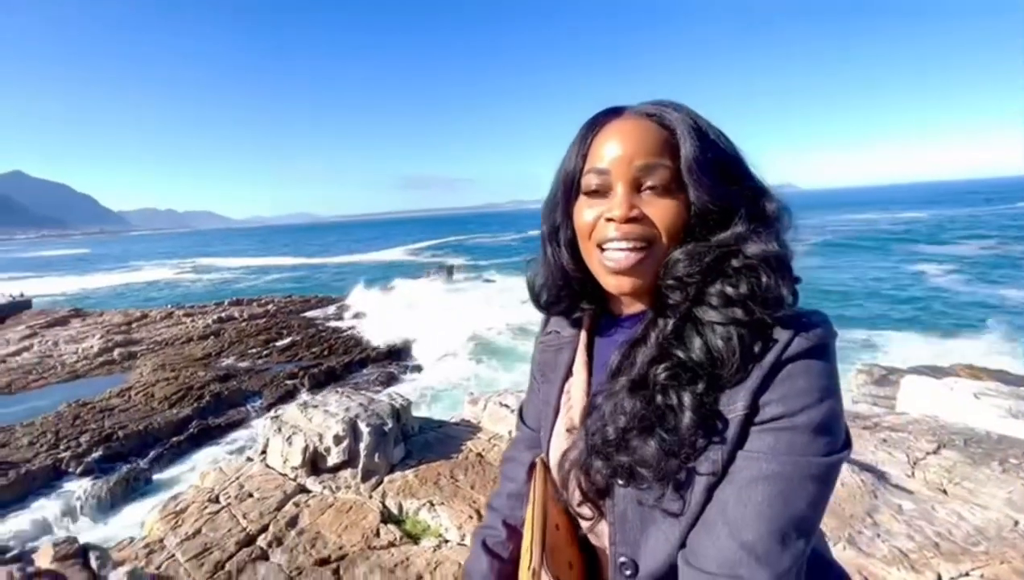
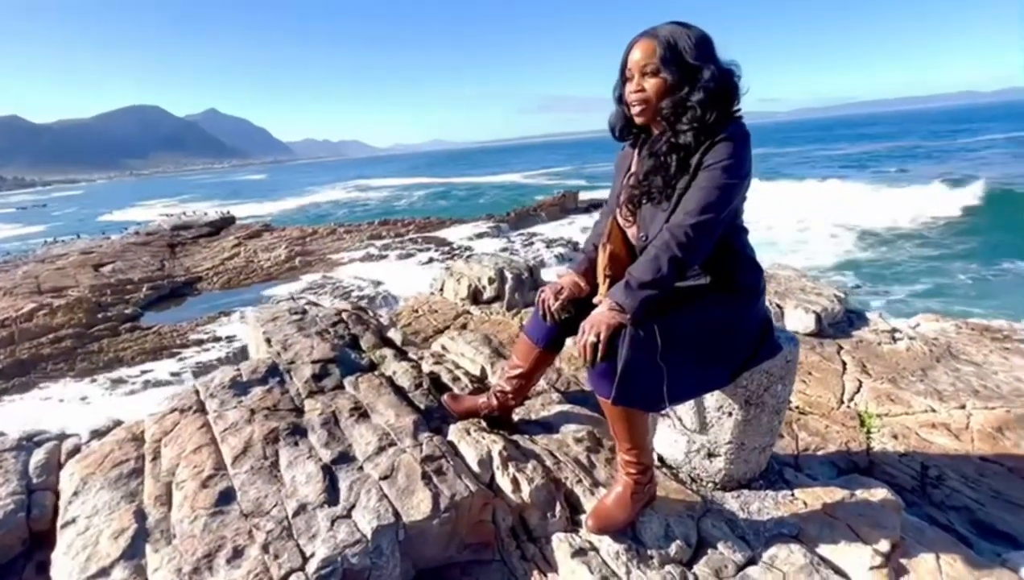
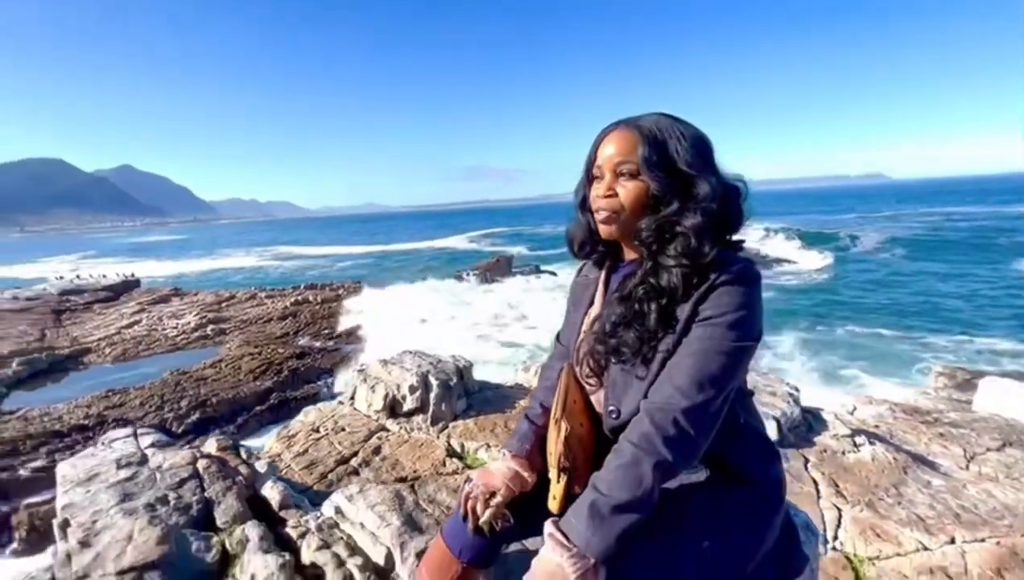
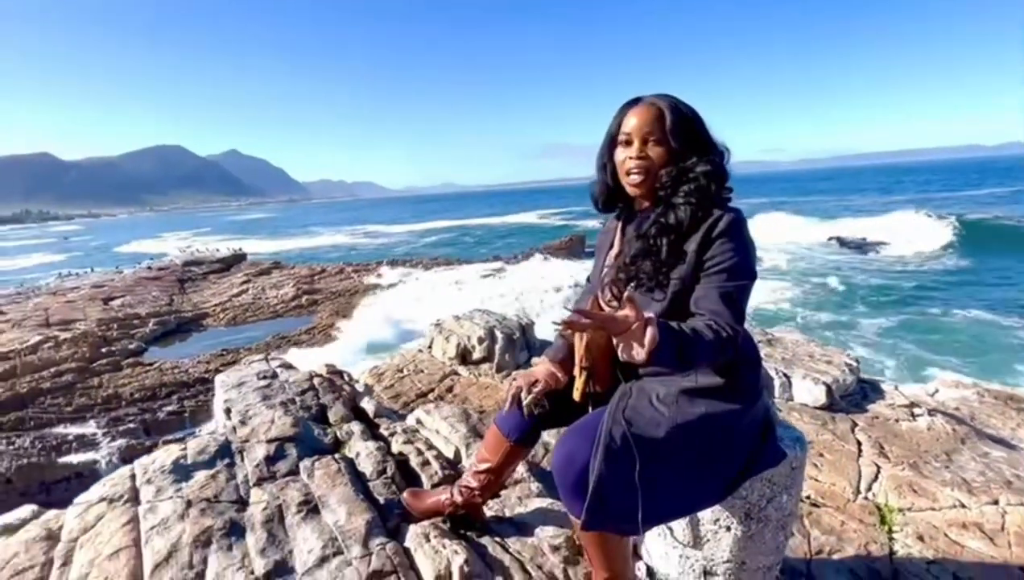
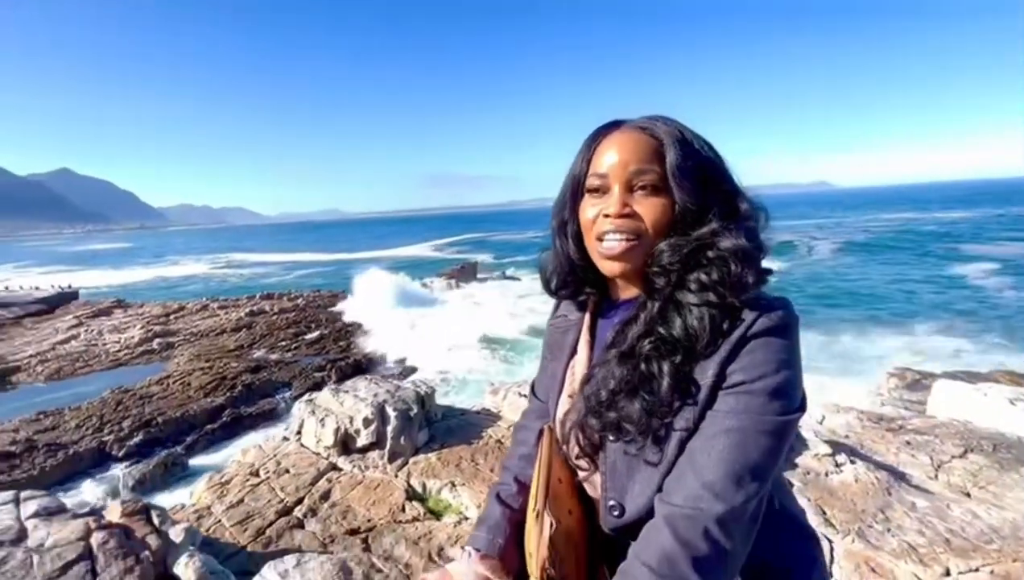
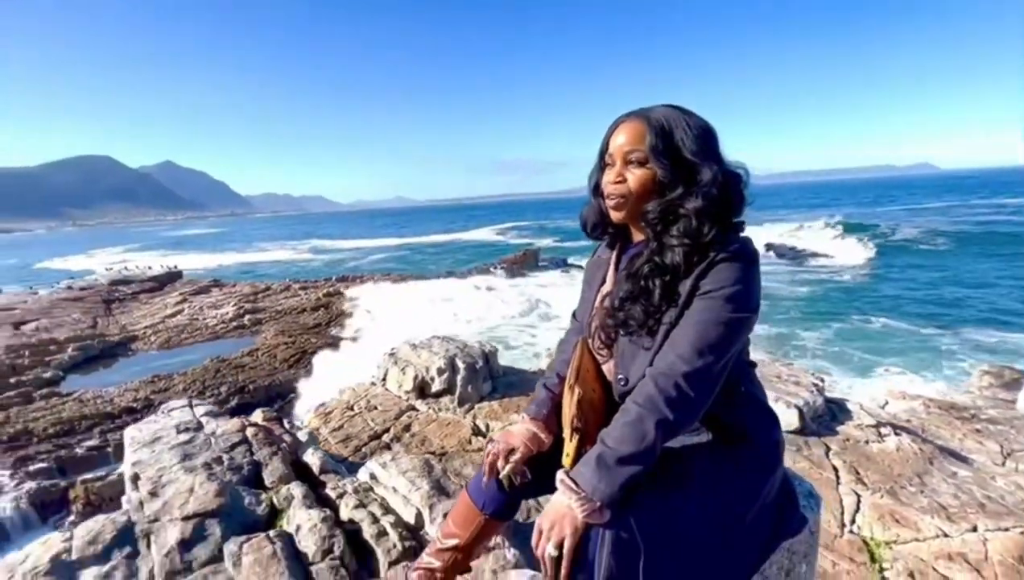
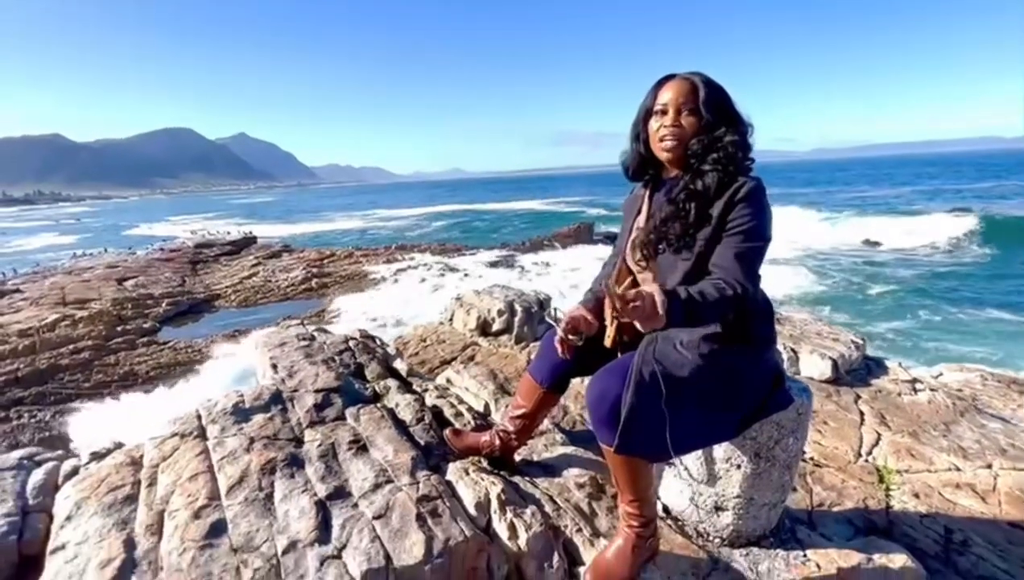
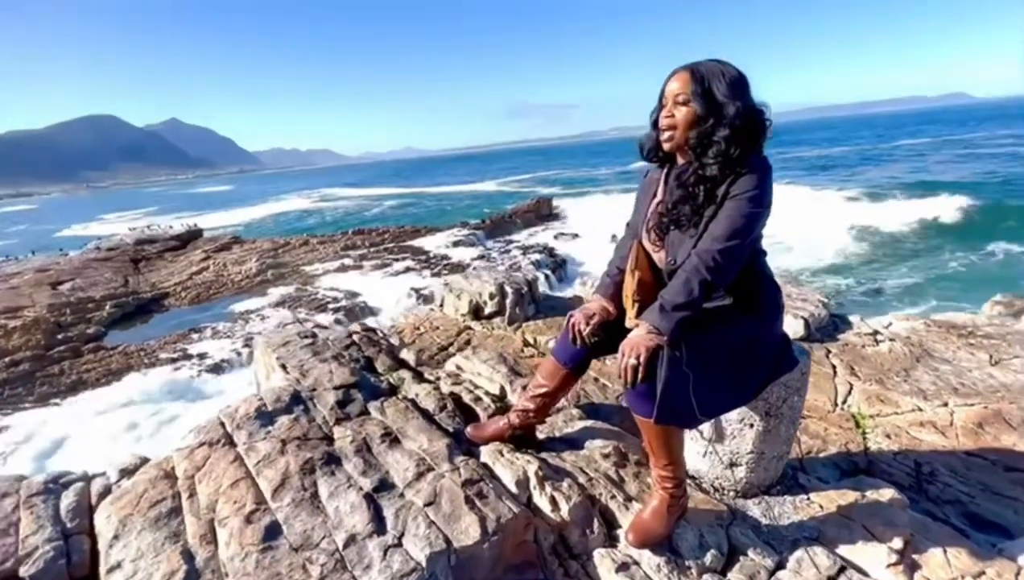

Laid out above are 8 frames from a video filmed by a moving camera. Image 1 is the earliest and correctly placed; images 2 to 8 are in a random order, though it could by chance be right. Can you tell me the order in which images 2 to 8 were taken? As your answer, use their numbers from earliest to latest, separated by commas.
5, 3, 6, 4, 7, 2, 8
